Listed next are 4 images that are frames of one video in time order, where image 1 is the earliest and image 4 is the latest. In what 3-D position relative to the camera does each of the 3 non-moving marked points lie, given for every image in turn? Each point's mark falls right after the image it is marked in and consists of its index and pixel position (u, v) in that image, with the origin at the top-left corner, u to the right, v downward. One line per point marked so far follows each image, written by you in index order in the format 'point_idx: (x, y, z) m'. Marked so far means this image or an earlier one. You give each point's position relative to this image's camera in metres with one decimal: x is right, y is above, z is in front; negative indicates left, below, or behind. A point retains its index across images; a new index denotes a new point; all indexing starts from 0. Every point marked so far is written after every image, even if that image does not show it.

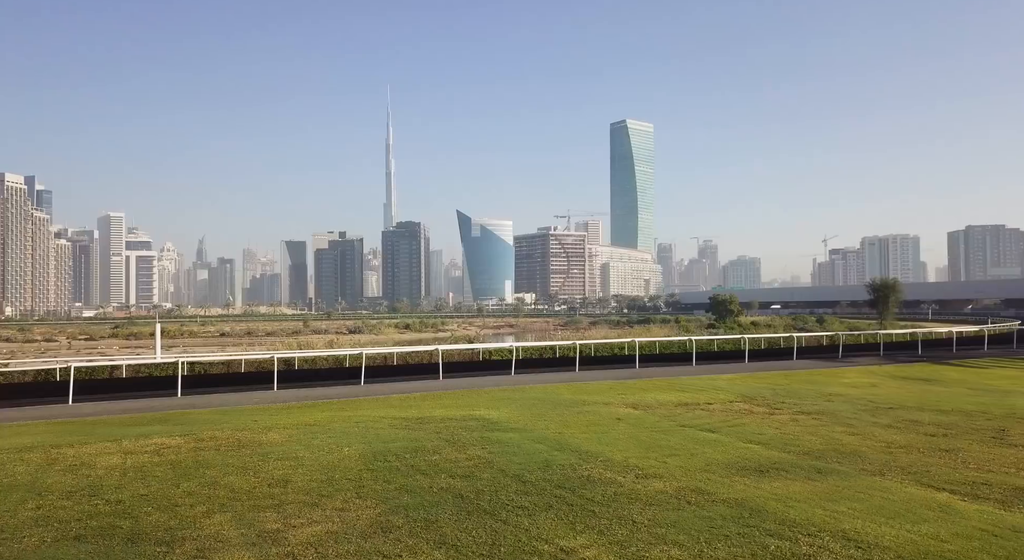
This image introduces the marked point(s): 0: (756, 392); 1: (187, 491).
0: (+5.5, -2.5, +17.5) m
1: (-3.5, -2.3, +8.5) m
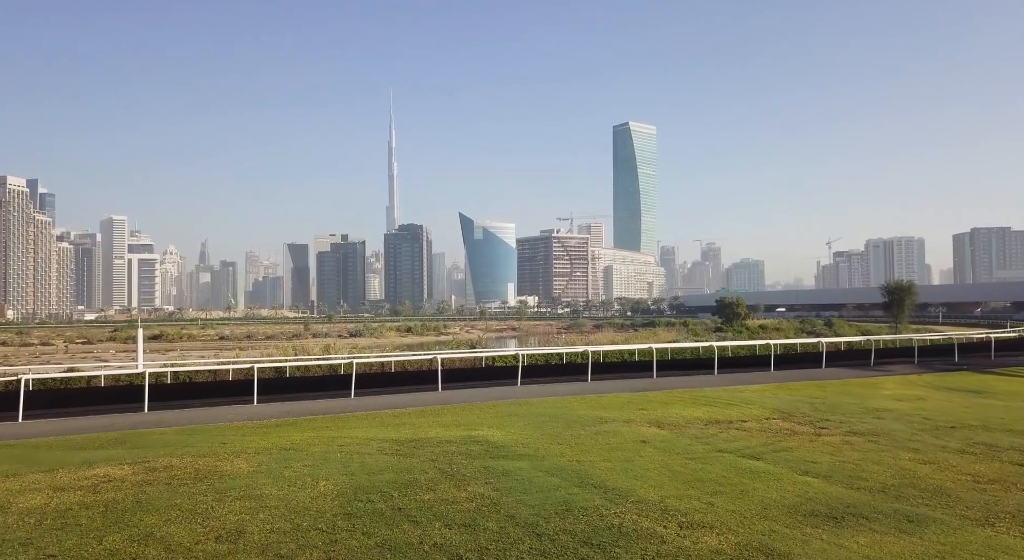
0: (+5.6, -2.5, +15.6) m
1: (-3.4, -2.3, +6.6) m
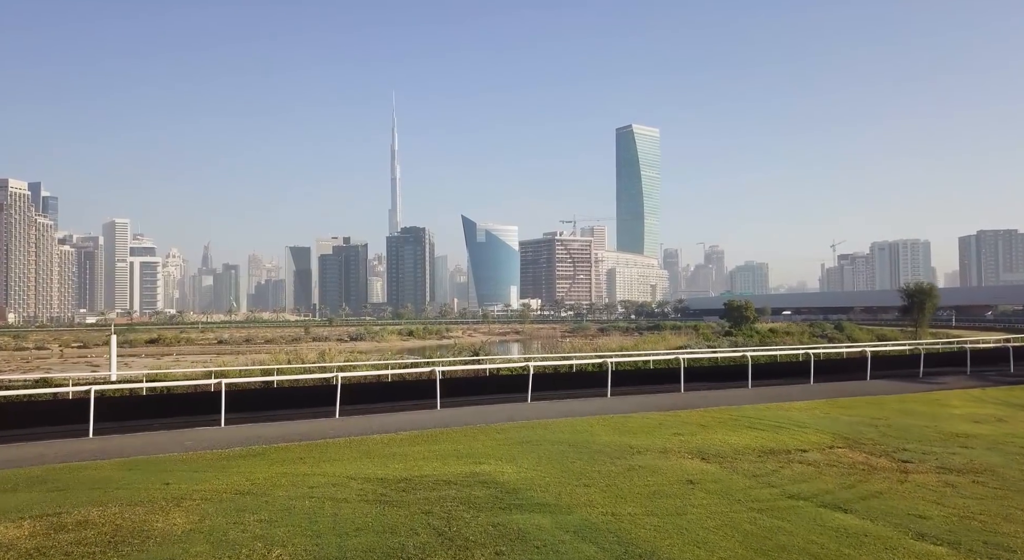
0: (+5.8, -2.6, +13.2) m
1: (-3.3, -2.3, +4.3) m
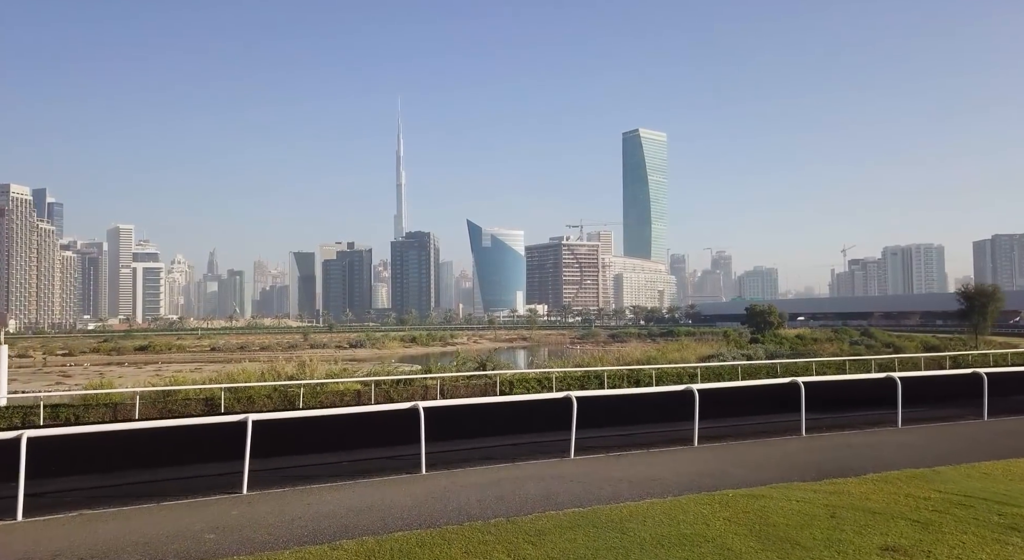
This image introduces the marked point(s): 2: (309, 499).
0: (+6.2, -2.2, +6.6) m
1: (-2.9, -1.9, -2.2) m
2: (-2.2, -2.4, +8.8) m
